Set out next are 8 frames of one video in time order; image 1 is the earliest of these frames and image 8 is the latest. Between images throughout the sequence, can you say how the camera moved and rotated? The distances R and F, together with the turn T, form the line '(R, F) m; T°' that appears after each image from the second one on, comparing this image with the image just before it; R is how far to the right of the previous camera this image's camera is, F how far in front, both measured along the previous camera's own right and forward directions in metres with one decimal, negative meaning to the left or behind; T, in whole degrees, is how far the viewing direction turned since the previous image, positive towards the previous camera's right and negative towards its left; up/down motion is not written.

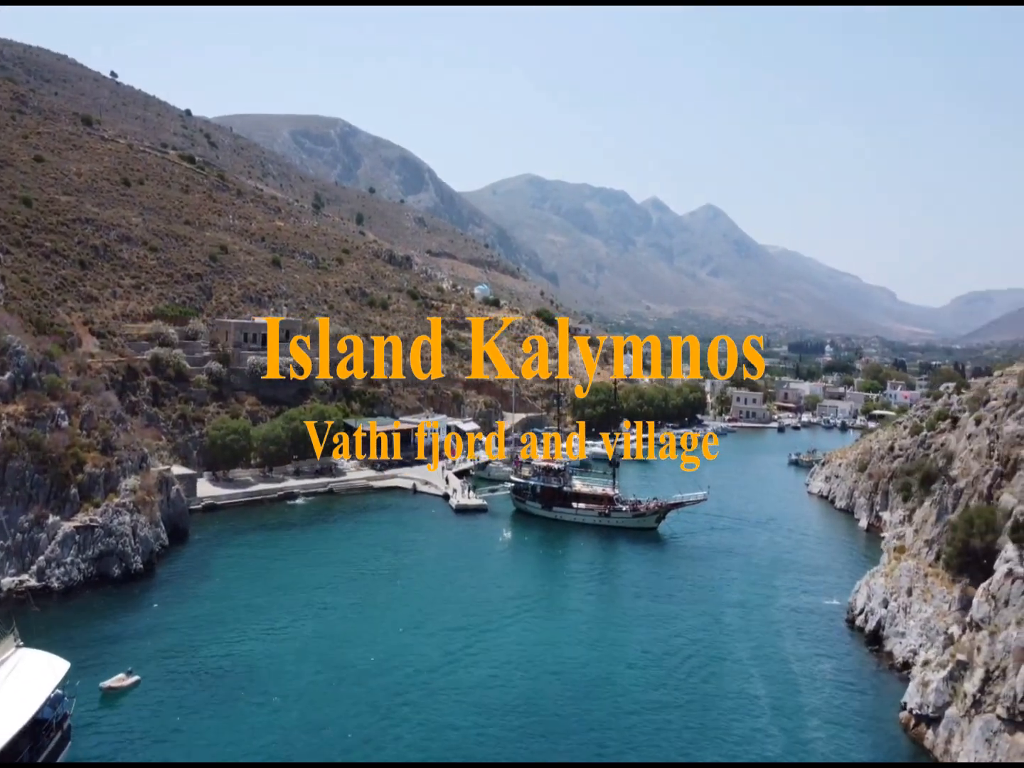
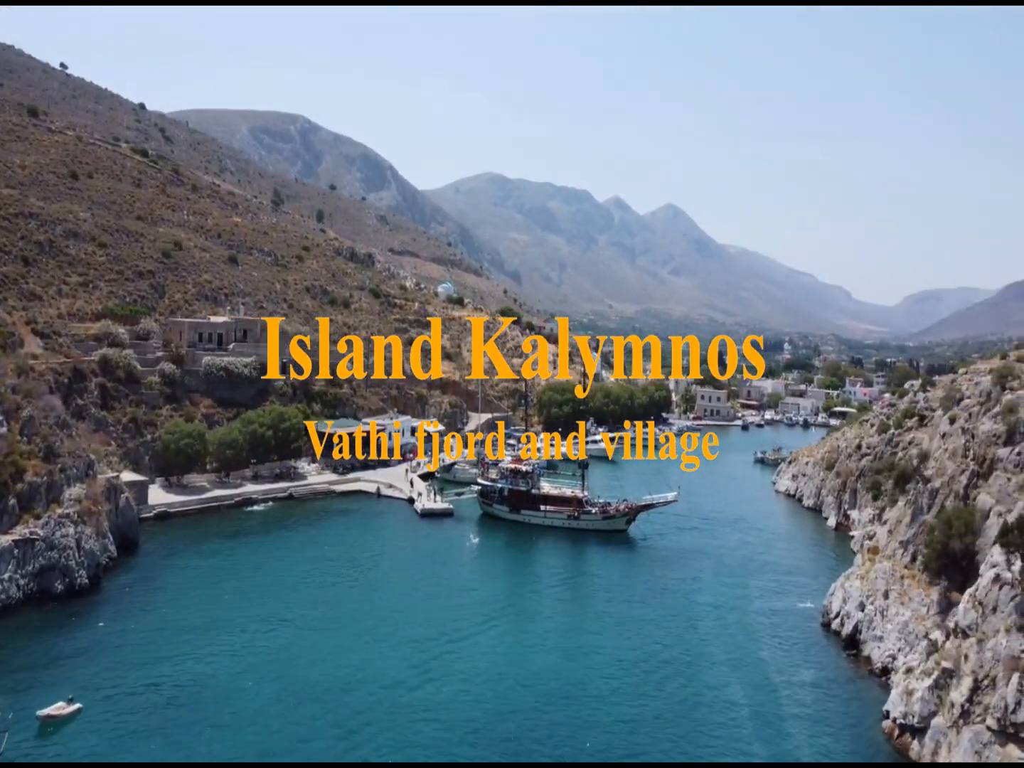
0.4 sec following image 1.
(-0.2, +1.6) m; +3°
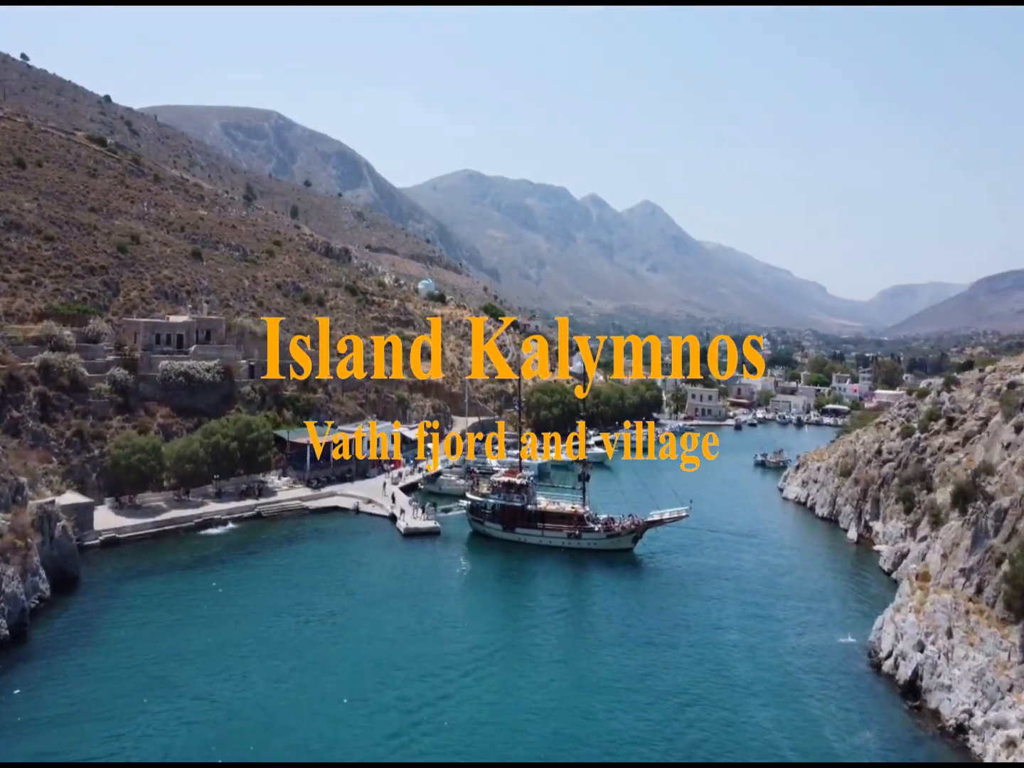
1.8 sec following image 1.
(-0.9, +6.3) m; +2°
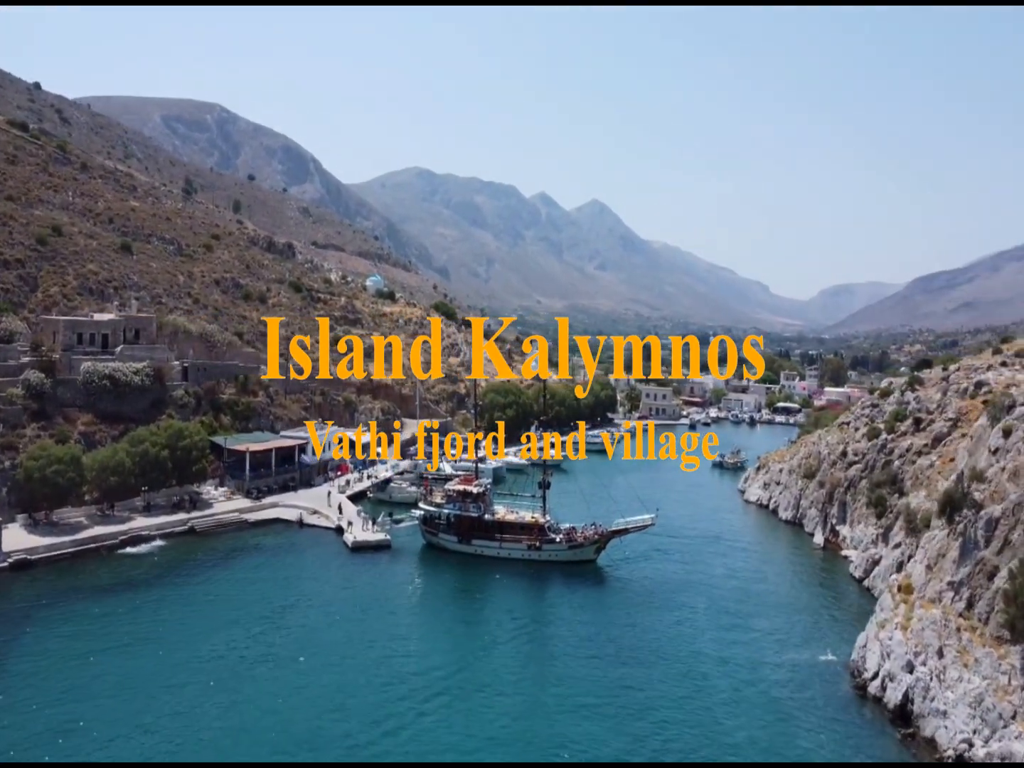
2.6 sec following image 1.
(-0.4, +3.5) m; +4°
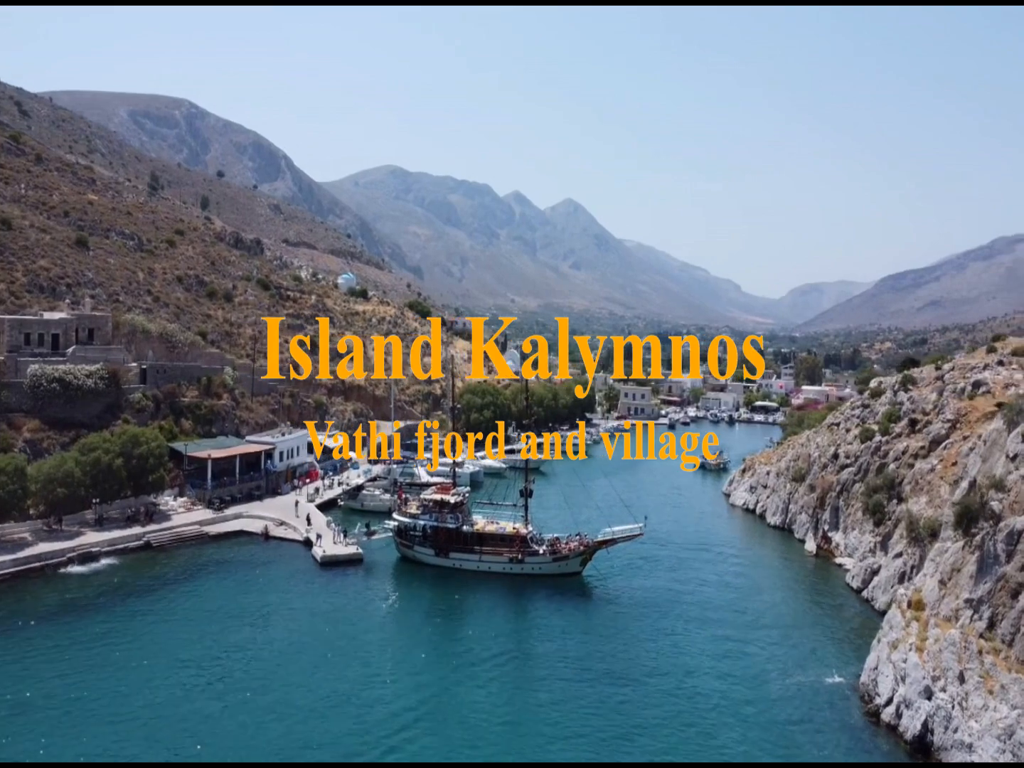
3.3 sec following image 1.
(-0.4, +3.1) m; +2°
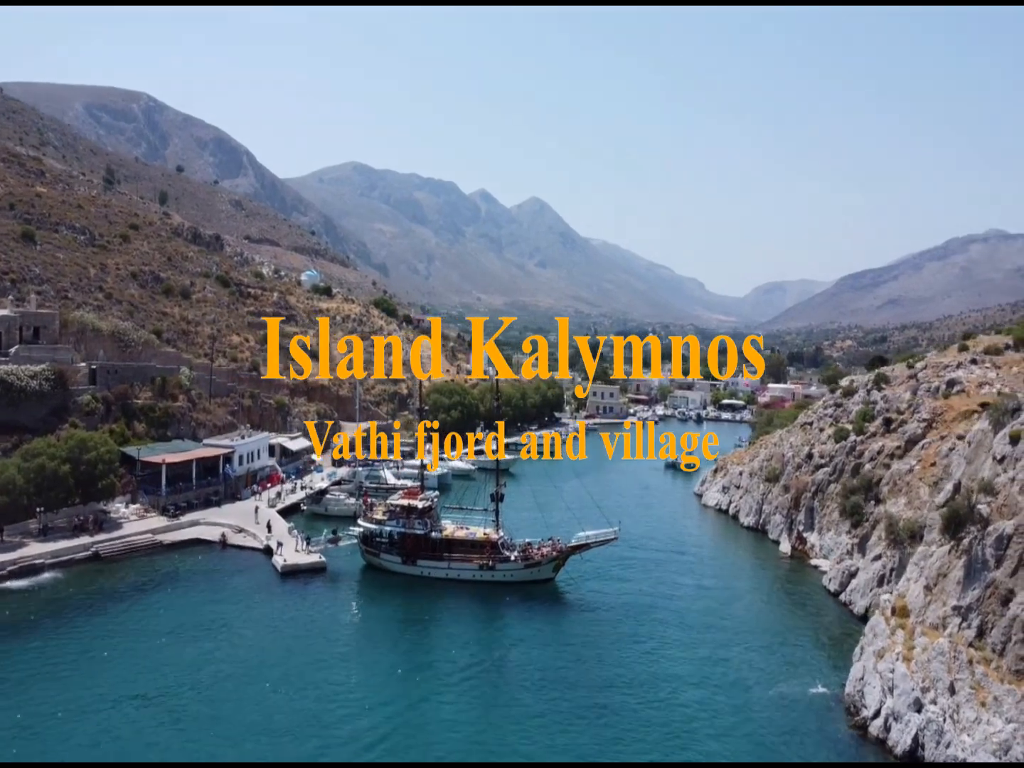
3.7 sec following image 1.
(-0.2, +1.9) m; +2°
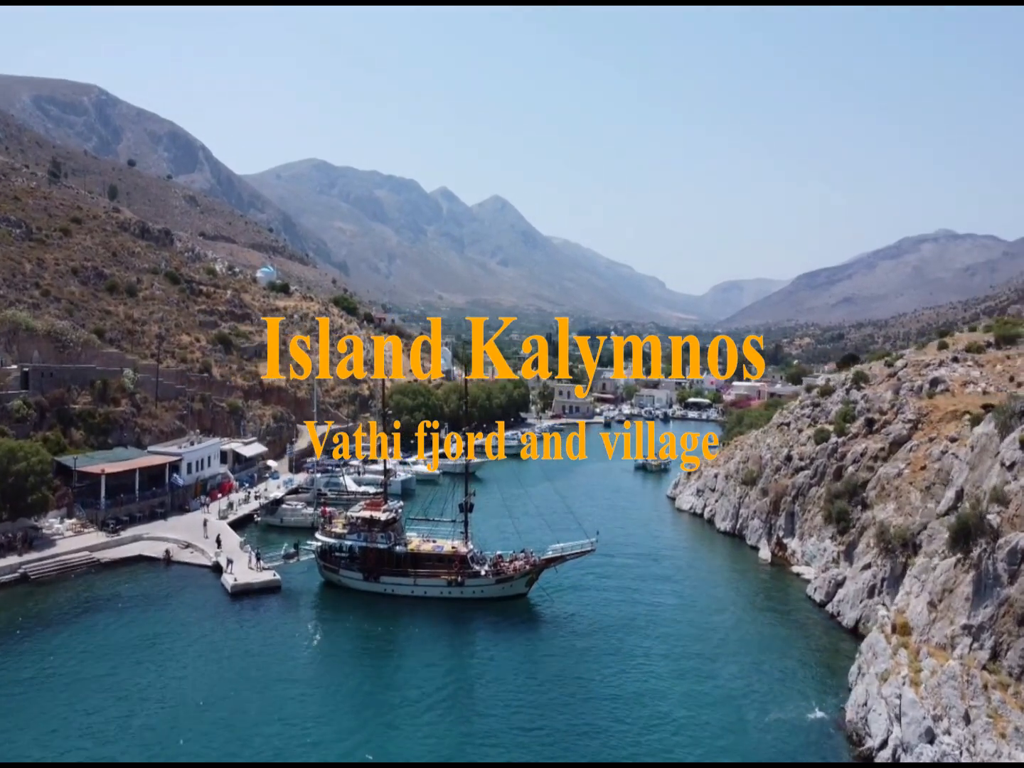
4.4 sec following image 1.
(-0.4, +3.2) m; +3°
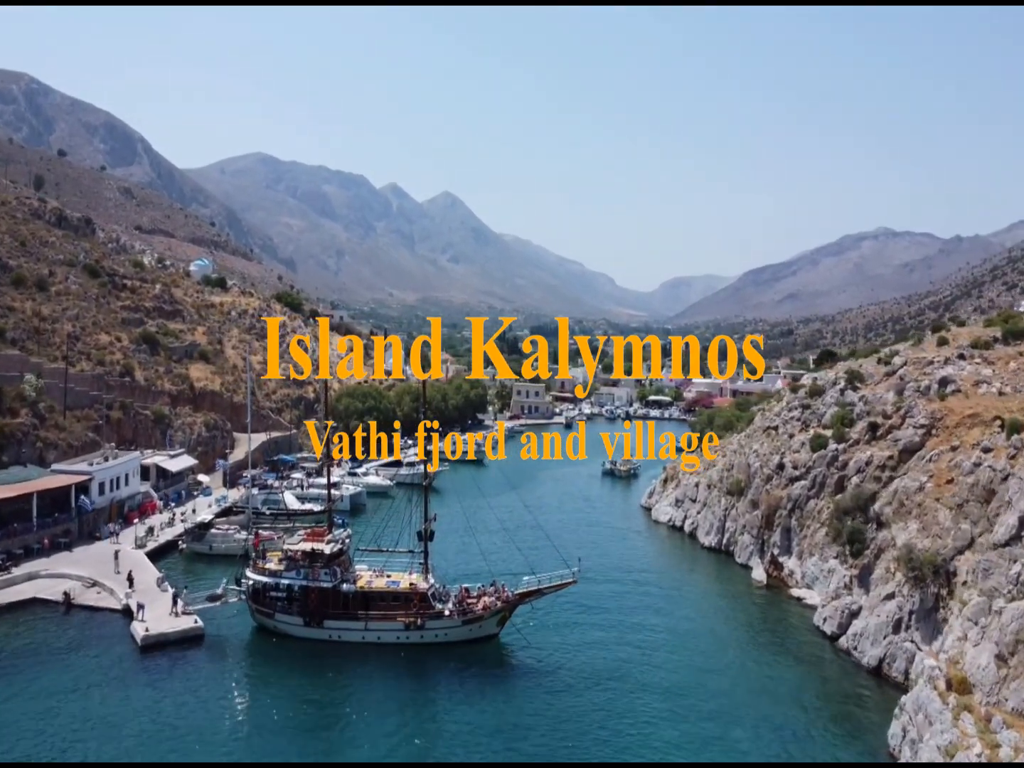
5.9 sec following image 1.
(-0.7, +6.7) m; +4°
